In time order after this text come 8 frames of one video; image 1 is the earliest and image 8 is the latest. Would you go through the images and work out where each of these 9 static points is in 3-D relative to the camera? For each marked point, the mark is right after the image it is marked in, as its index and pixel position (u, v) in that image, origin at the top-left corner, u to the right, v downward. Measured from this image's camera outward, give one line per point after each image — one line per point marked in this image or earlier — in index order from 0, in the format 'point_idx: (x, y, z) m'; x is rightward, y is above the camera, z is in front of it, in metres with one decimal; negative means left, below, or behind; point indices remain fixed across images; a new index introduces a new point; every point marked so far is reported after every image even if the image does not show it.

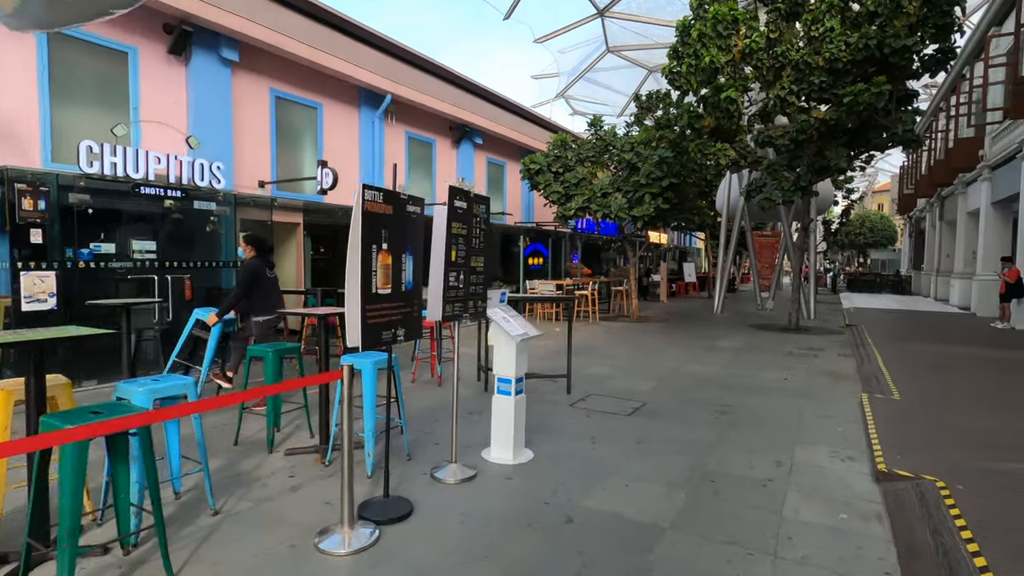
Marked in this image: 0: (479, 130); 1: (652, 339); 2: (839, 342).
0: (-1.1, +5.2, +17.7) m
1: (+3.1, -1.2, +12.1) m
2: (+7.3, -1.2, +12.0) m
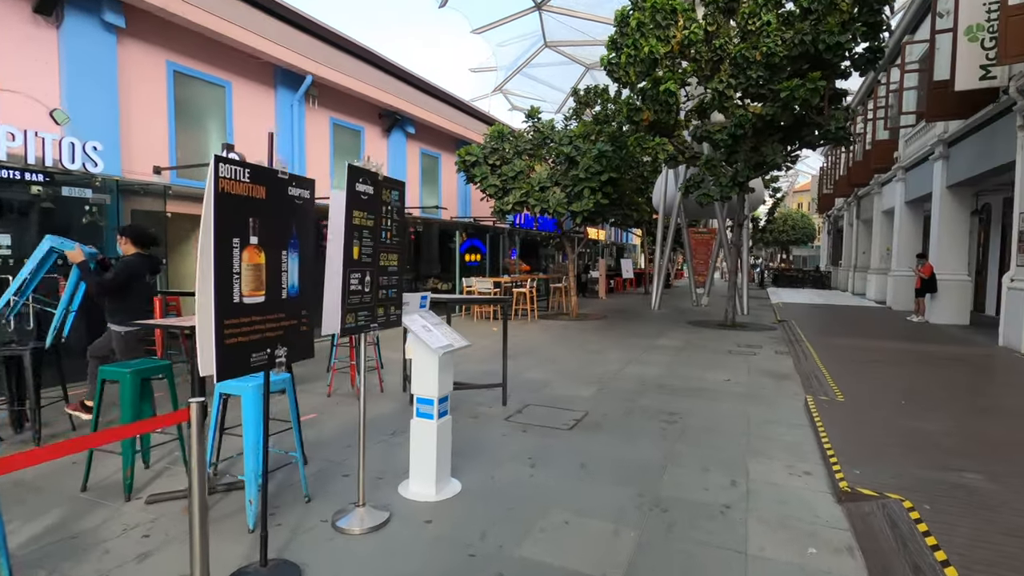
0: (-3.2, +5.3, +16.7) m
1: (+1.7, -1.1, +11.7) m
2: (+5.9, -1.1, +12.0) m
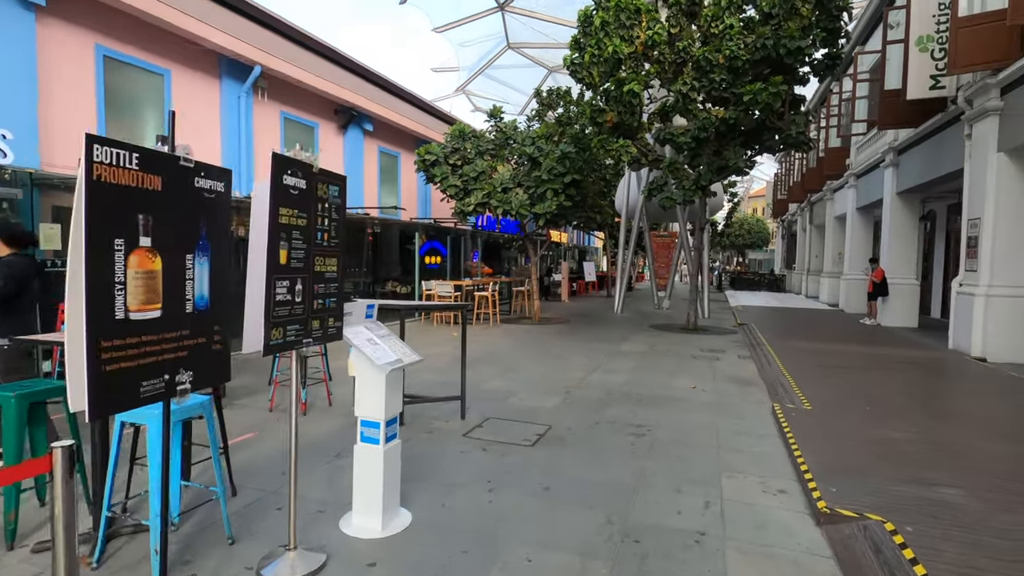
0: (-4.3, +5.2, +16.1) m
1: (+0.9, -1.2, +11.4) m
2: (+5.0, -1.2, +12.0) m
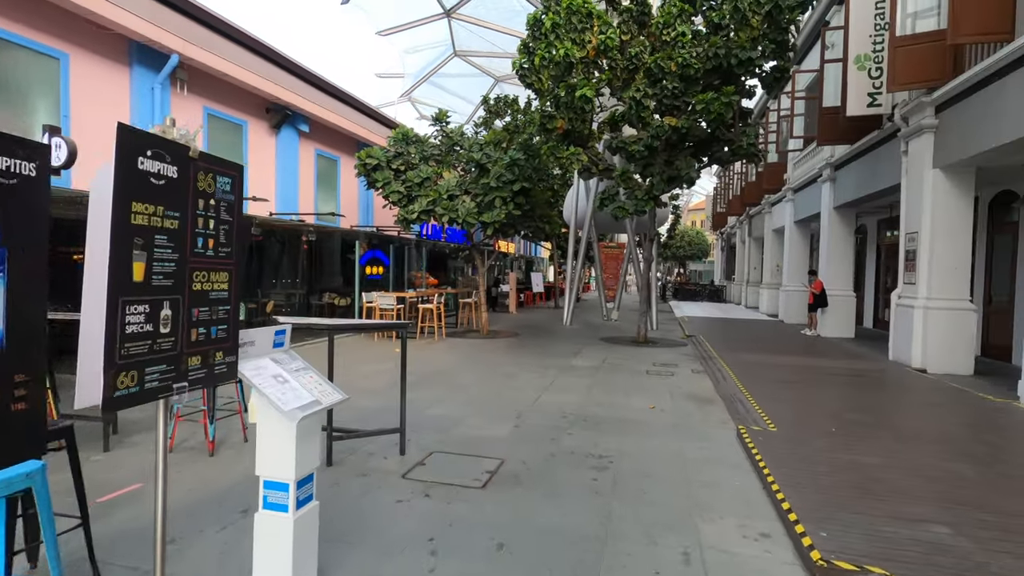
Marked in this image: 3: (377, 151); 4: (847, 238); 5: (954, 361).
0: (-5.8, +4.8, +15.1) m
1: (-0.1, -1.5, +10.8) m
2: (+3.8, -1.5, +11.8) m
3: (-3.6, +3.6, +14.3) m
4: (+10.2, +1.5, +16.4) m
5: (+8.5, -1.4, +10.3) m
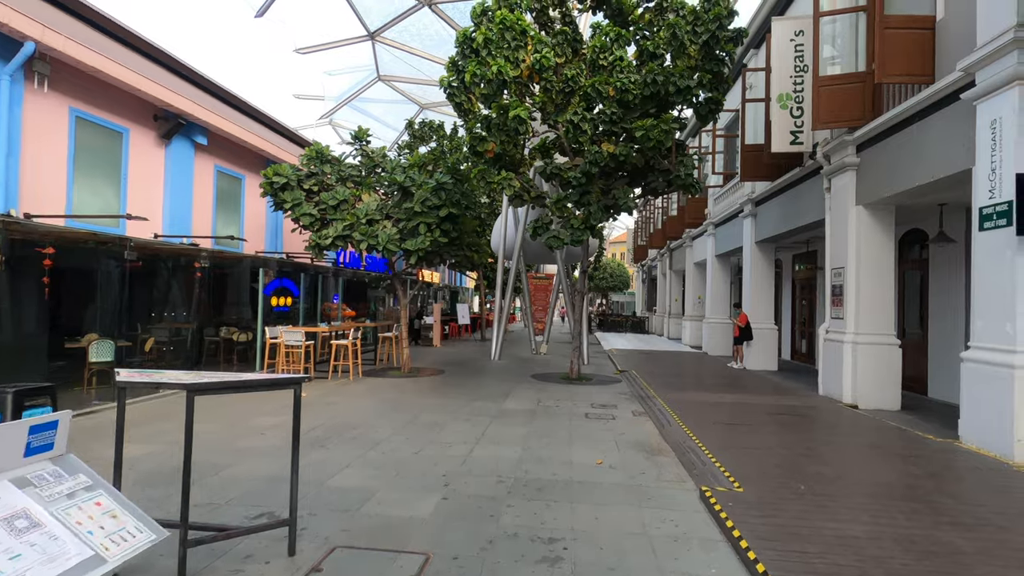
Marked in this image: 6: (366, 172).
0: (-7.7, +4.0, +13.3) m
1: (-1.5, -2.1, +9.6) m
2: (+2.3, -2.2, +11.1) m
3: (-5.4, +2.8, +12.8) m
4: (+8.0, +0.5, +16.8) m
5: (+7.1, -2.1, +10.4) m
6: (-3.7, +3.0, +13.7) m
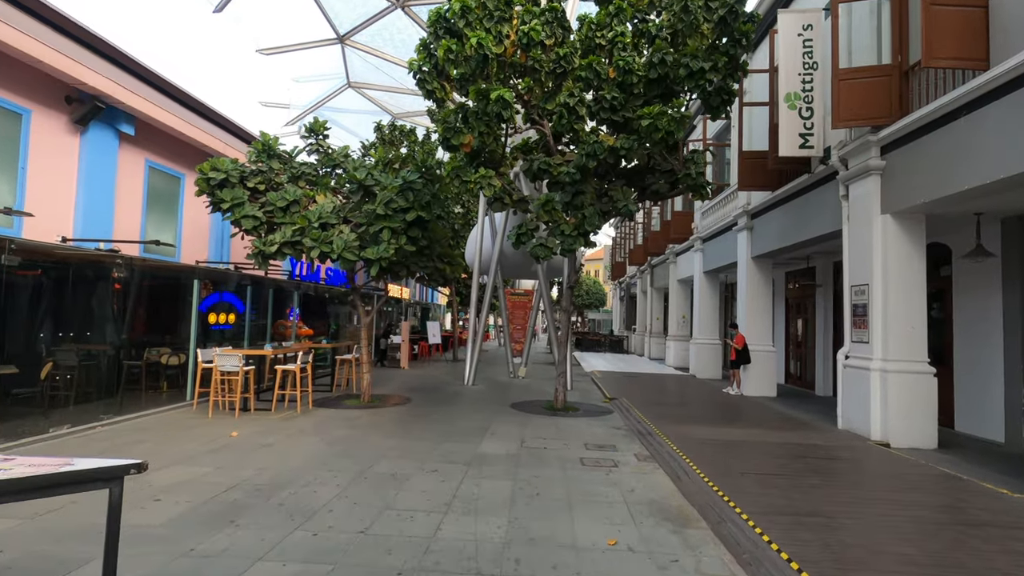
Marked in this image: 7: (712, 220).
0: (-8.2, +3.7, +11.4) m
1: (-1.8, -2.3, +7.8) m
2: (+1.9, -2.5, +9.5) m
3: (-5.8, +2.5, +11.0) m
4: (+7.3, 0.0, +15.5) m
5: (+6.8, -2.4, +9.0) m
6: (-4.2, +2.6, +11.9) m
7: (+7.1, +2.4, +19.0) m
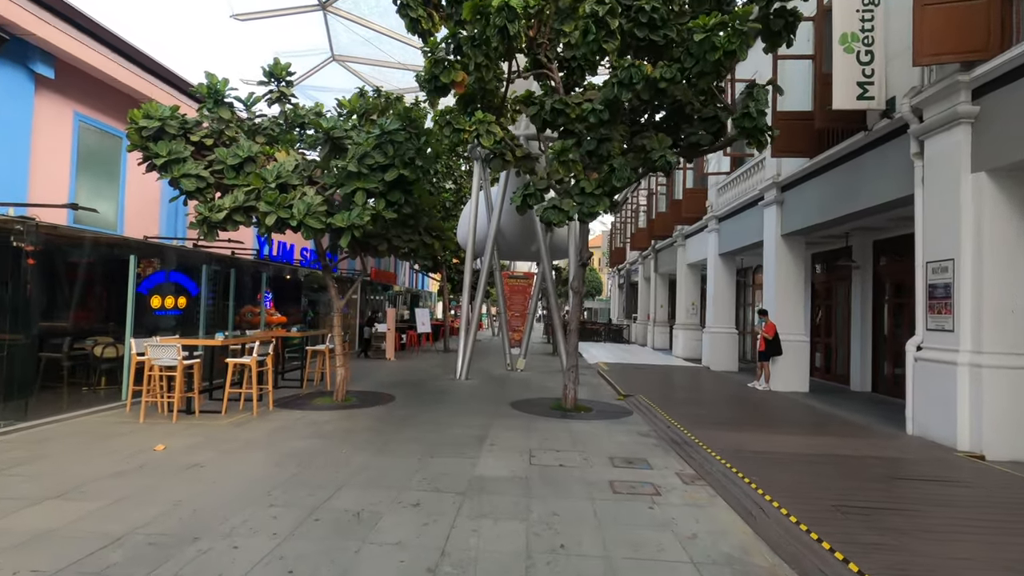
0: (-8.1, +4.1, +9.3) m
1: (-1.7, -2.0, +5.9) m
2: (+2.0, -2.2, +7.7) m
3: (-5.8, +2.9, +9.0) m
4: (+7.3, +0.4, +13.8) m
5: (+6.8, -2.1, +7.3) m
6: (-4.2, +3.0, +10.0) m
7: (+7.0, +3.0, +17.2) m
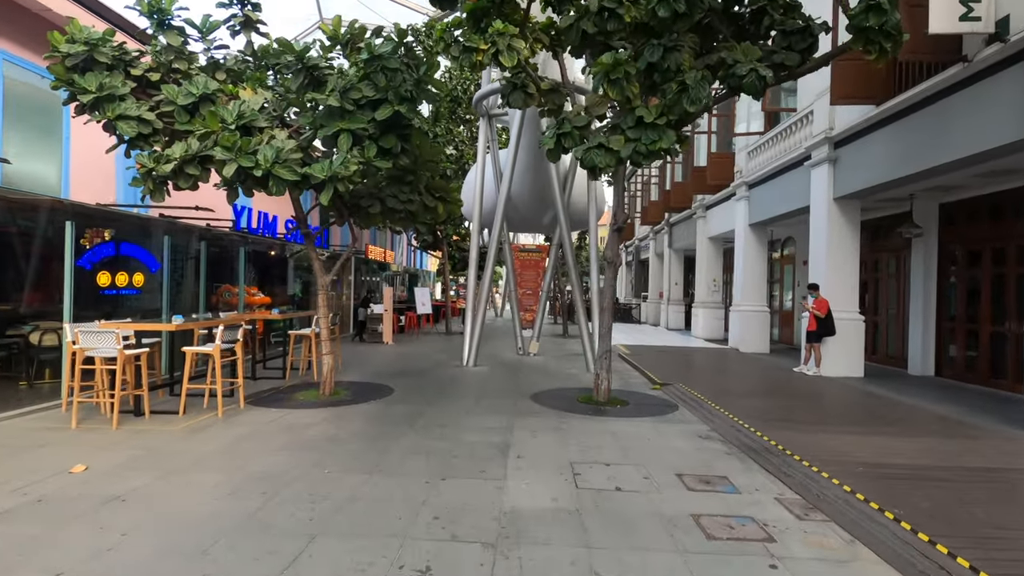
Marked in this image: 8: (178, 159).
0: (-7.8, +4.5, +7.4) m
1: (-1.4, -1.7, +4.2) m
2: (+2.3, -1.8, +6.1) m
3: (-5.5, +3.3, +7.1) m
4: (+7.6, +1.1, +12.0) m
5: (+7.2, -1.7, +5.6) m
6: (-3.9, +3.4, +8.1) m
7: (+7.3, +3.7, +15.4) m
8: (-4.2, +1.6, +6.8) m
